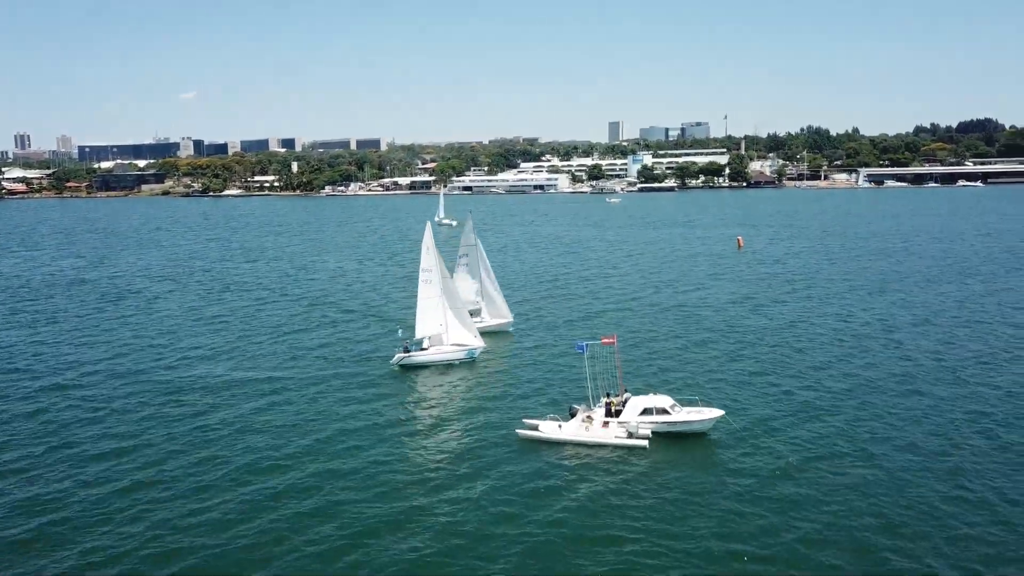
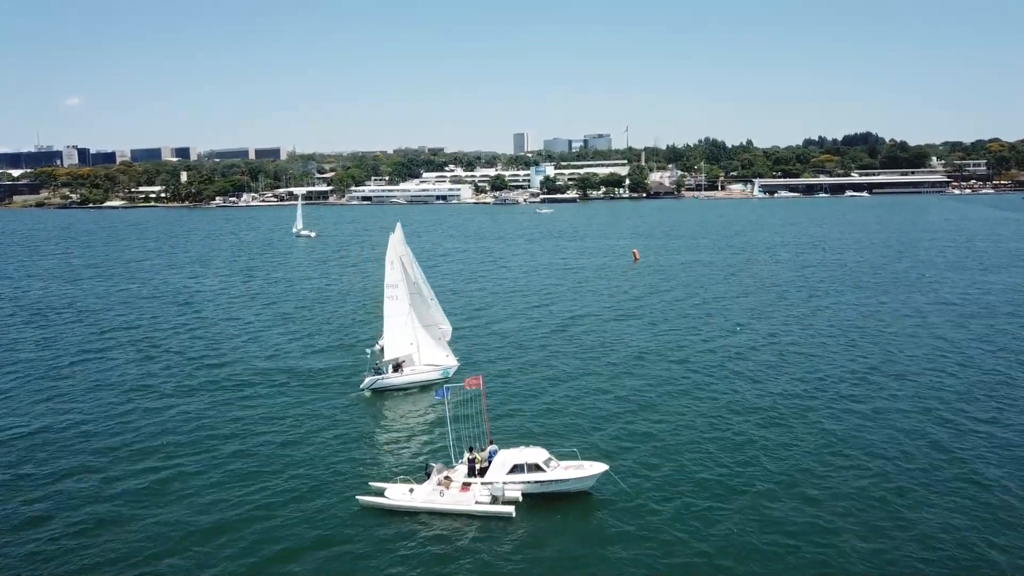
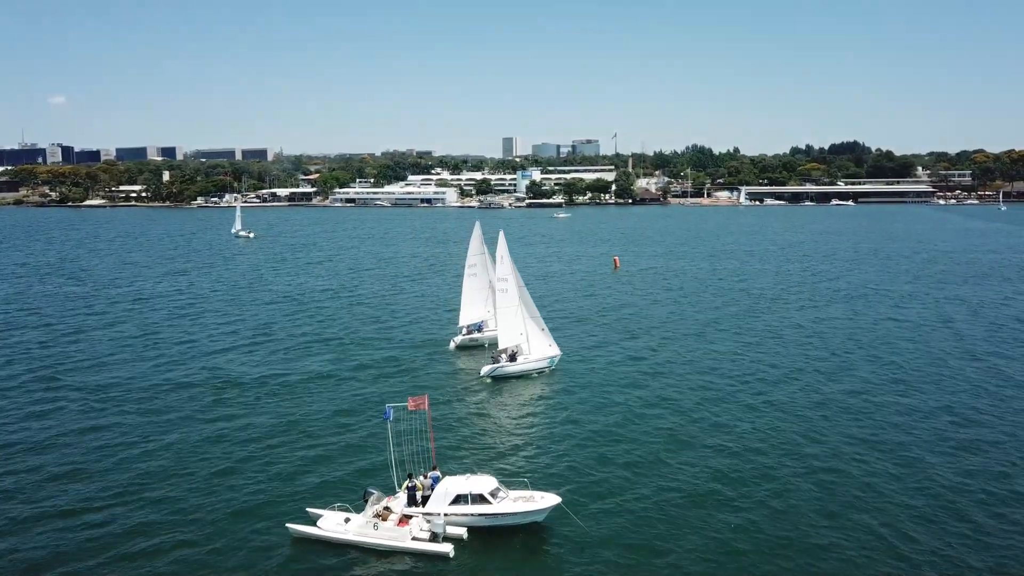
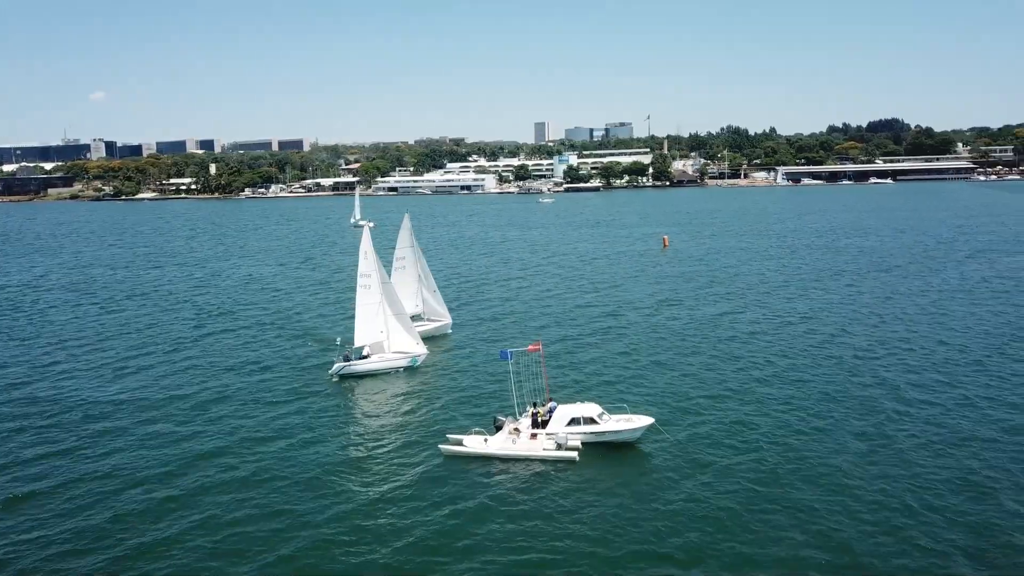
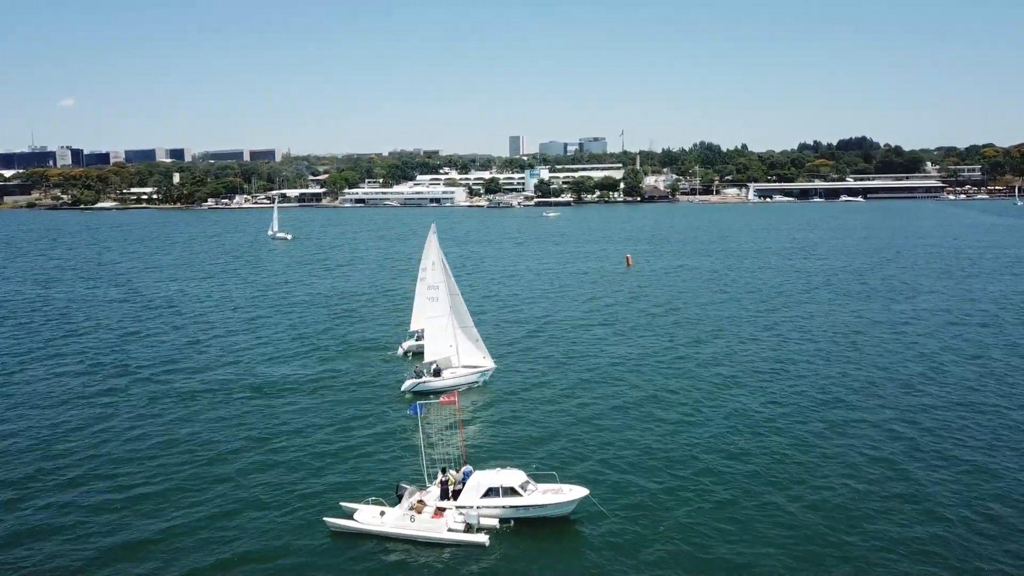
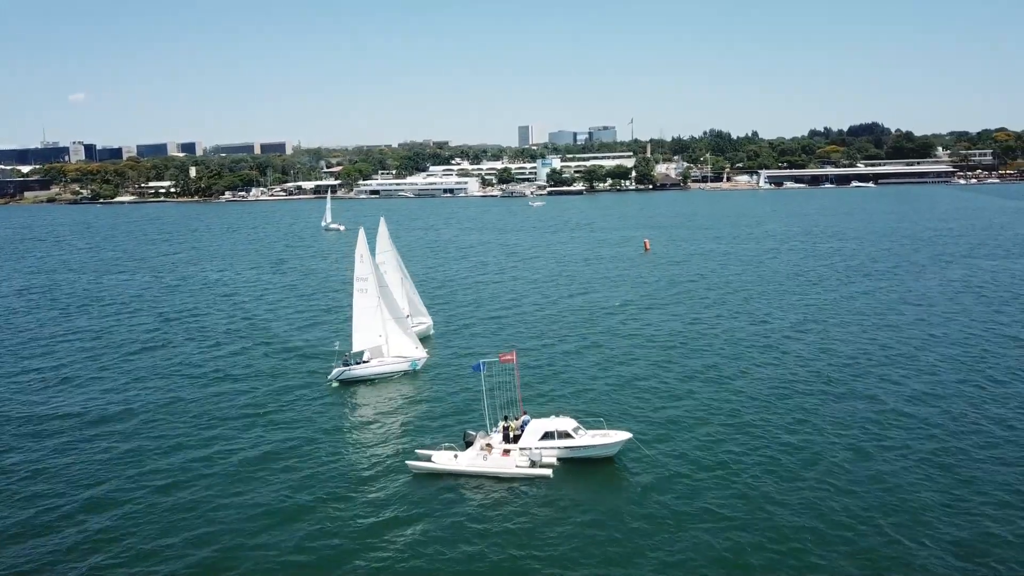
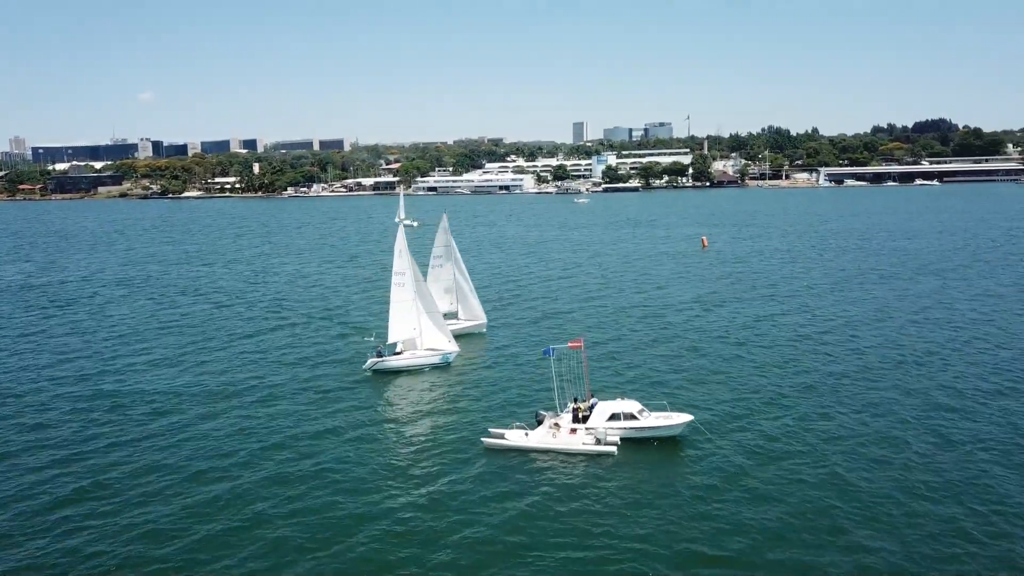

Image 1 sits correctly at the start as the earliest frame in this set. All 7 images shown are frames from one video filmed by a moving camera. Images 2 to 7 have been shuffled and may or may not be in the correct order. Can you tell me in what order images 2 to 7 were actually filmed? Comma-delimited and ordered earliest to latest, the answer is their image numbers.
7, 4, 6, 2, 5, 3
